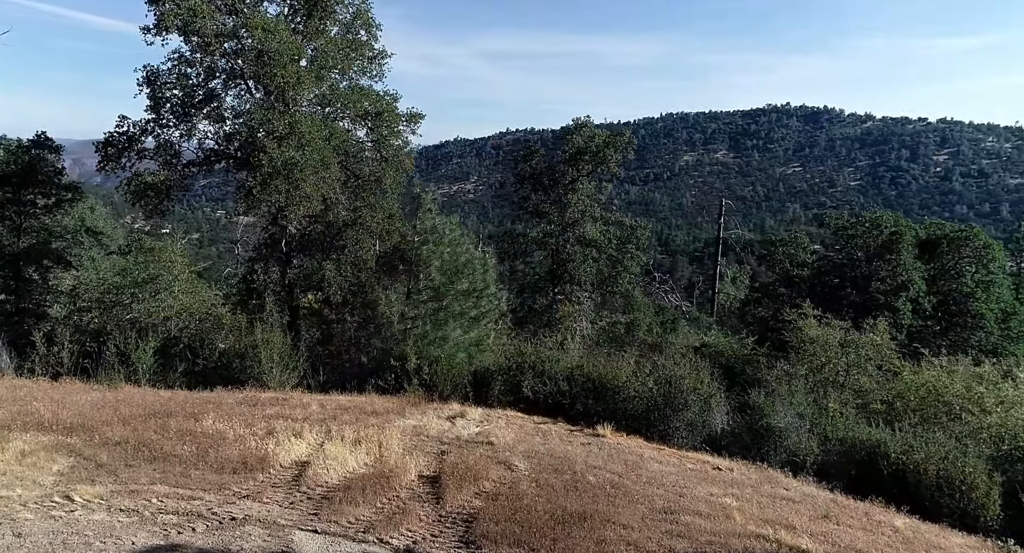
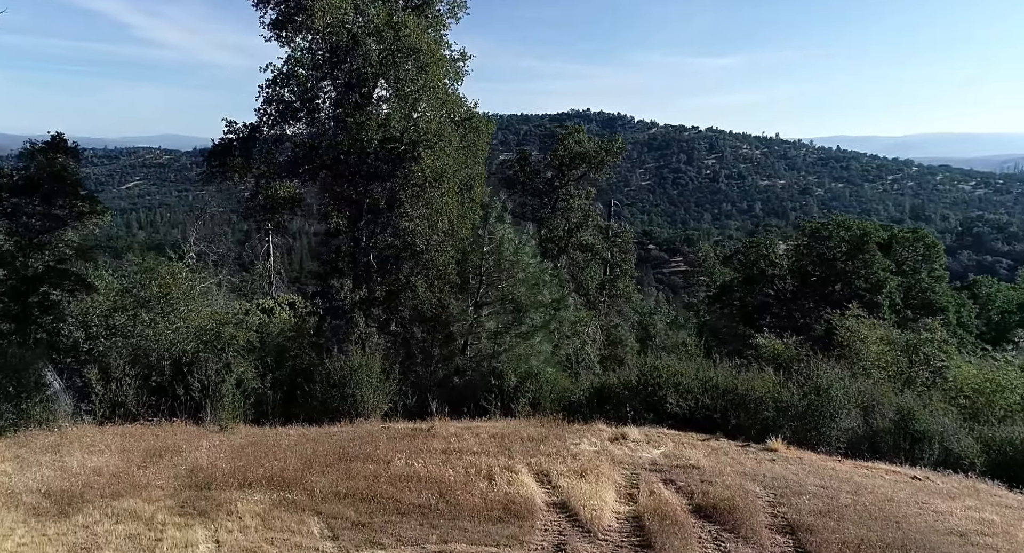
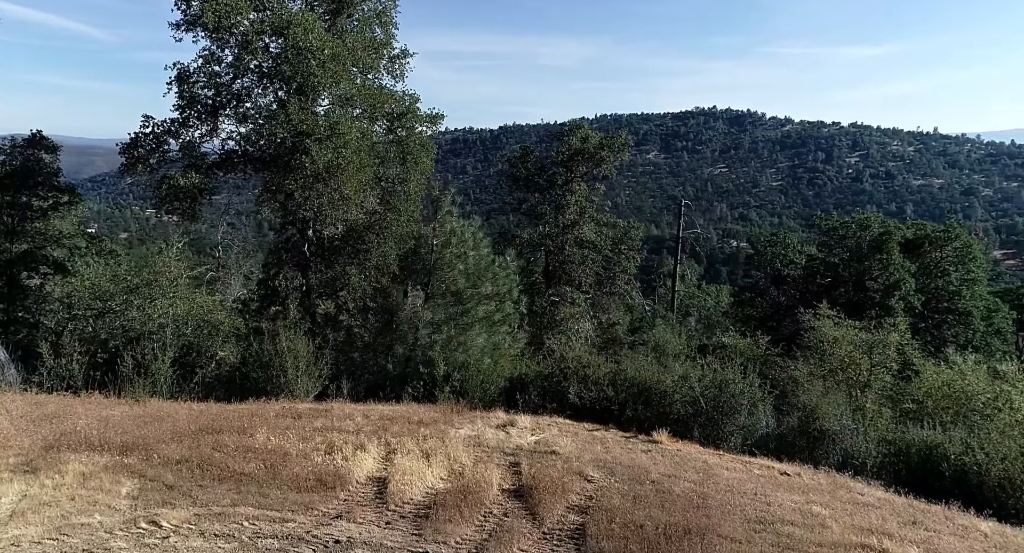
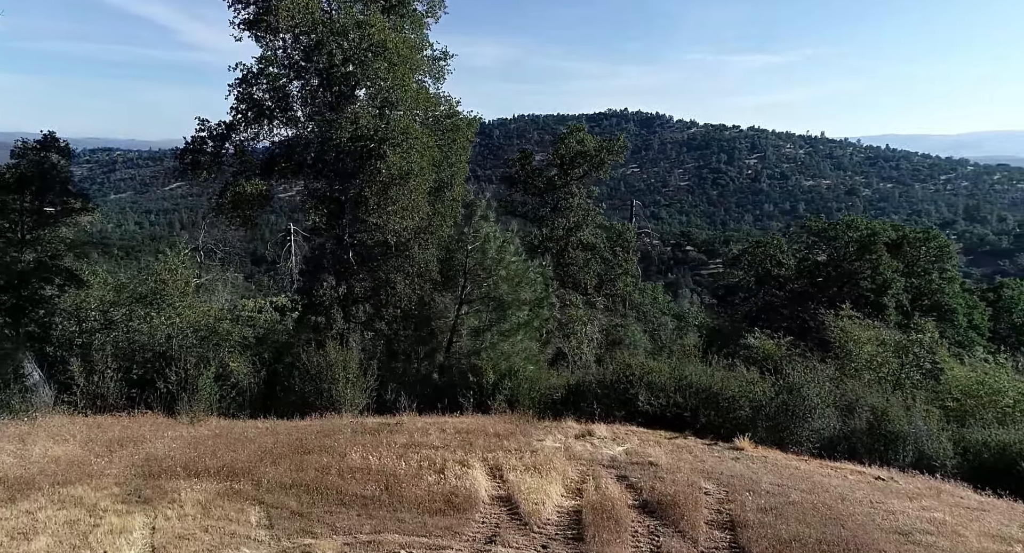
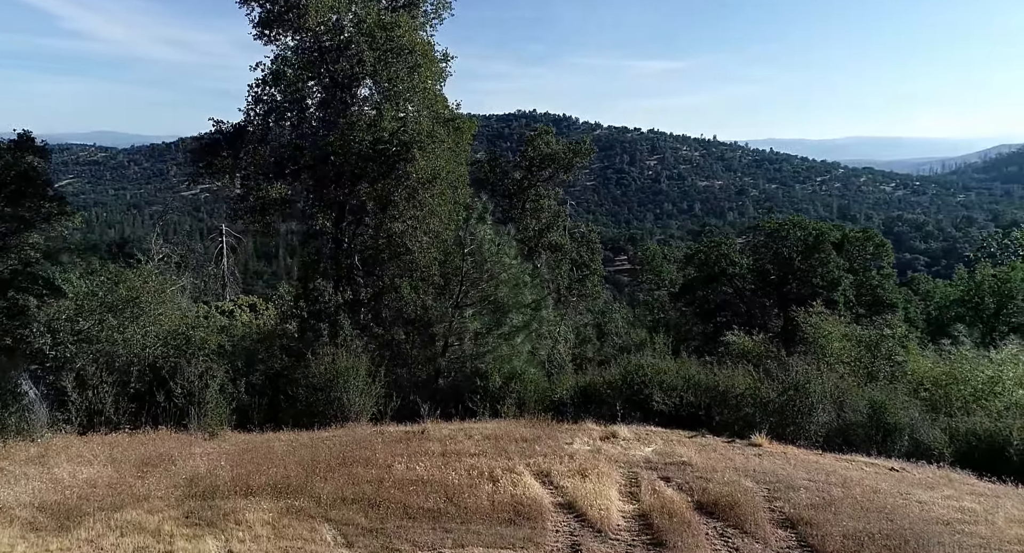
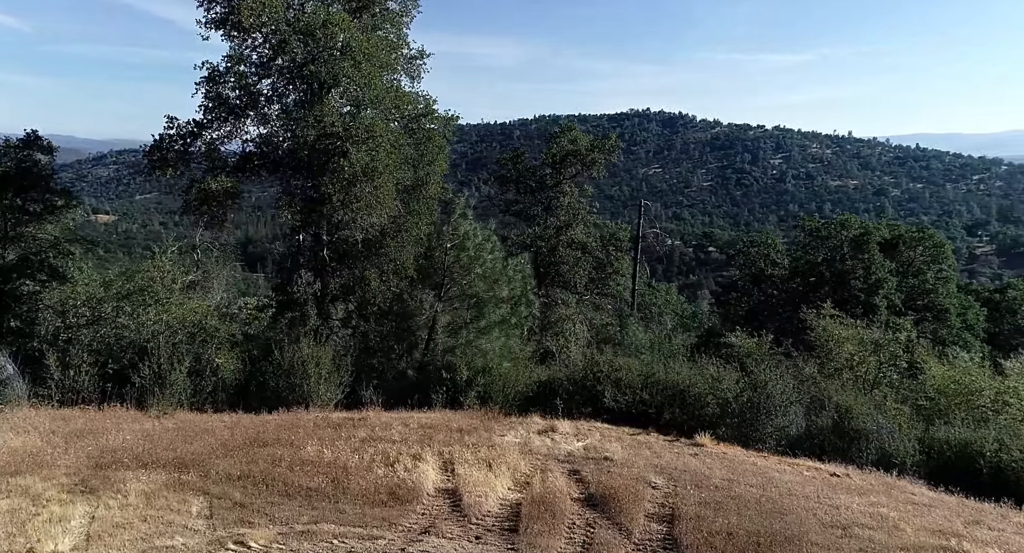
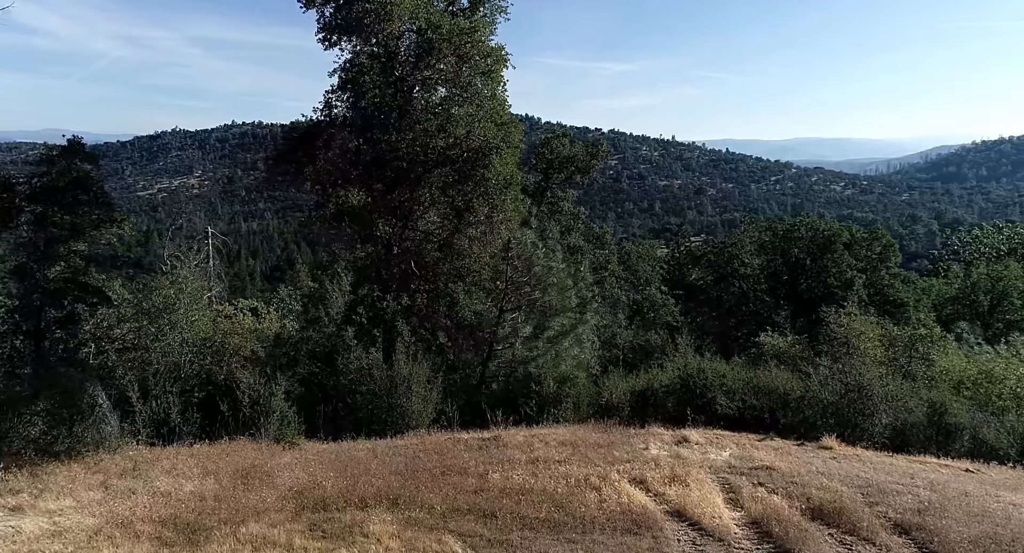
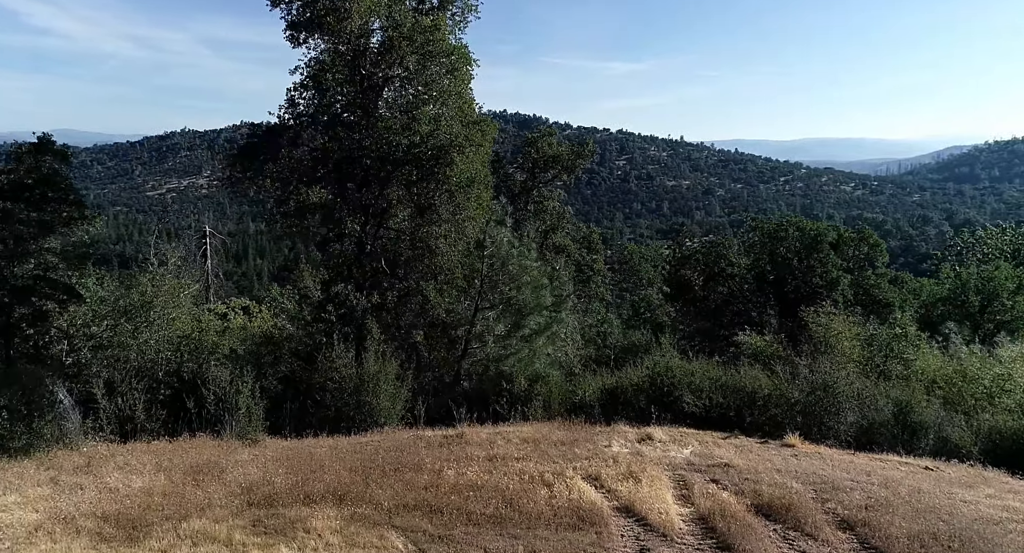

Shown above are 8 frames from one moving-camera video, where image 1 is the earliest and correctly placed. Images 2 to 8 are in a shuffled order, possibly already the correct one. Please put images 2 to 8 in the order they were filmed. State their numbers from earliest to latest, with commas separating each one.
3, 6, 4, 2, 5, 8, 7
